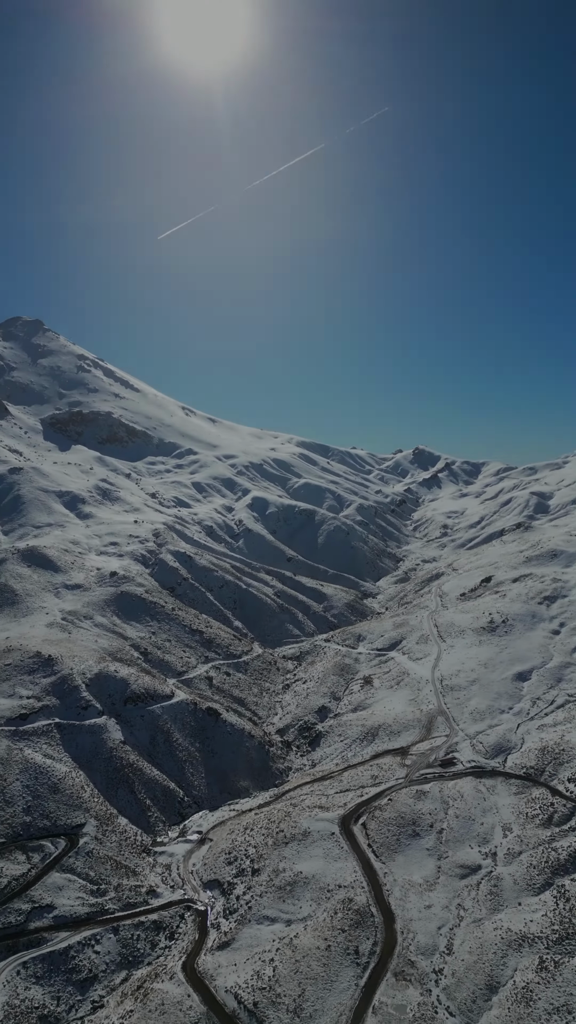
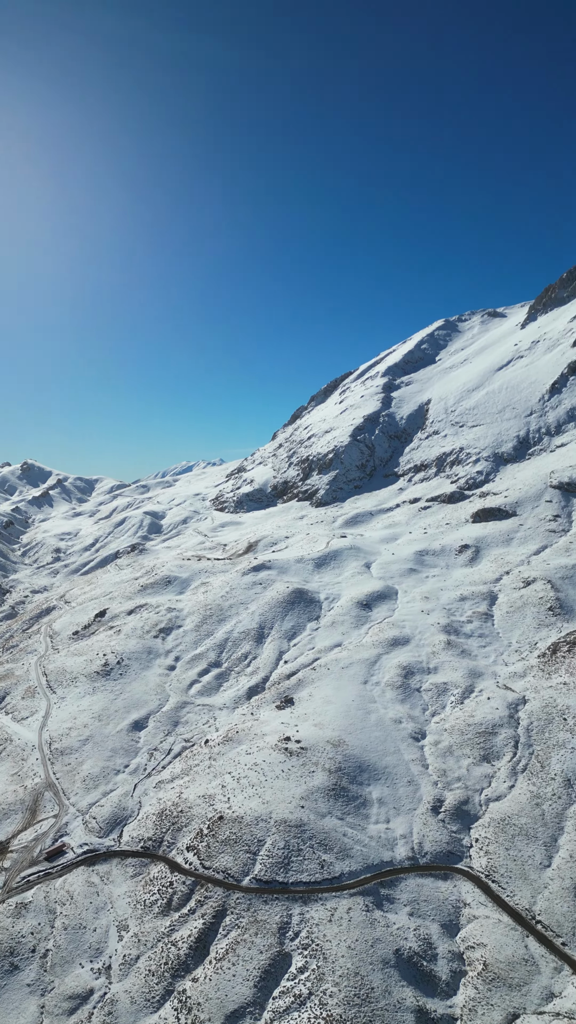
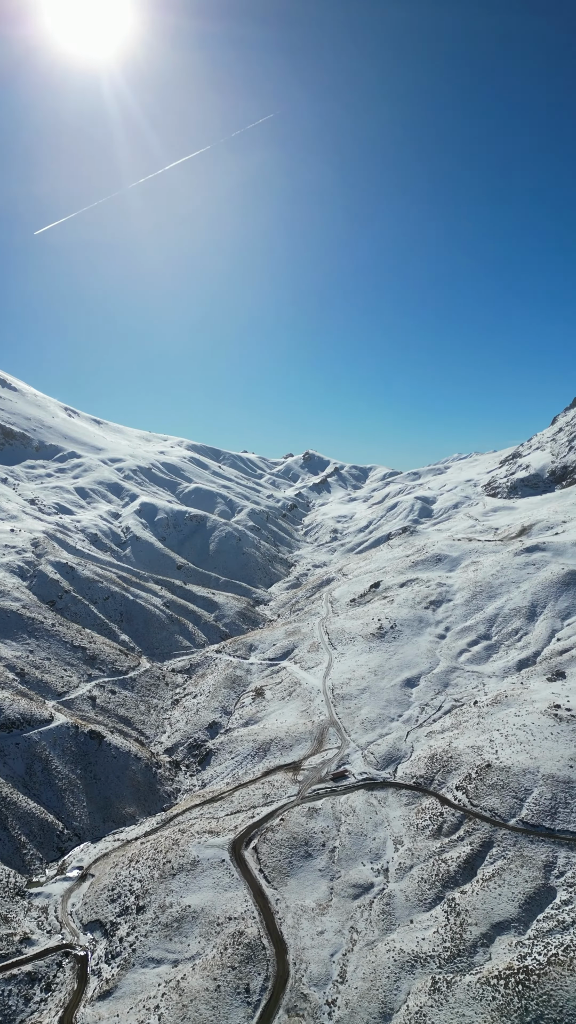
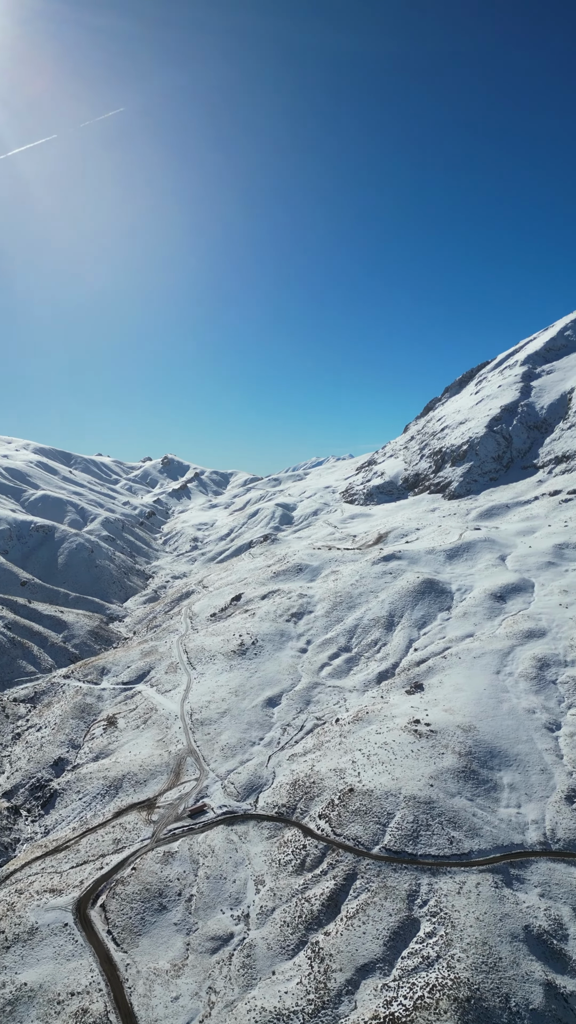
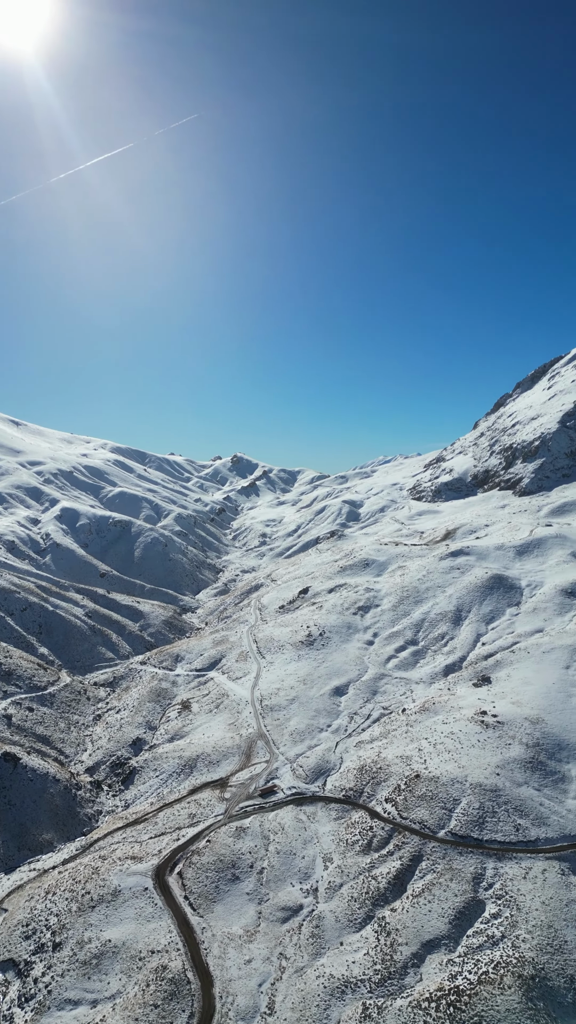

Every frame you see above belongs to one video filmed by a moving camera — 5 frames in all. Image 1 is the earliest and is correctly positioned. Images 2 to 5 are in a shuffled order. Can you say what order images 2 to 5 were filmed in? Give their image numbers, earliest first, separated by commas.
3, 5, 4, 2
